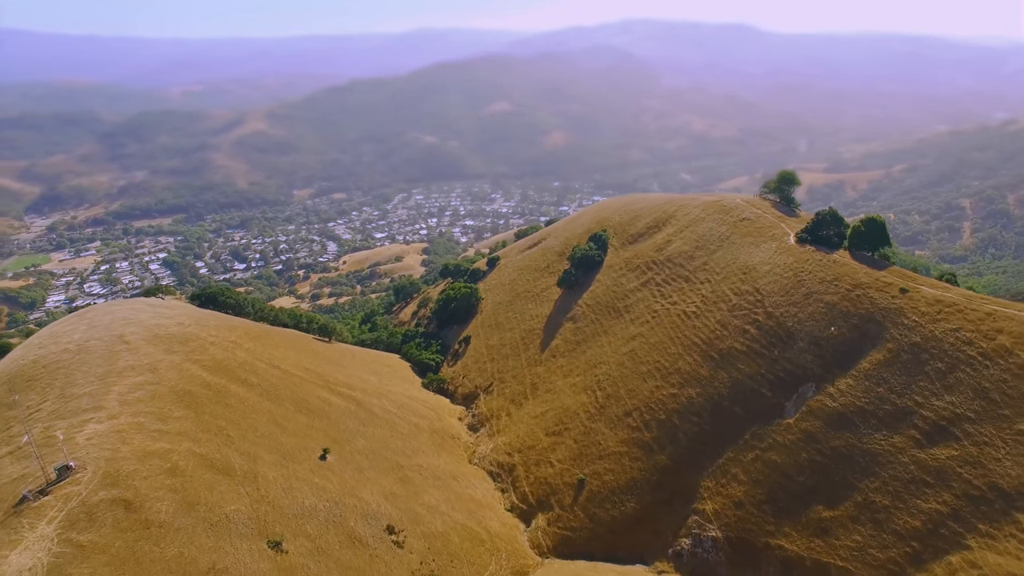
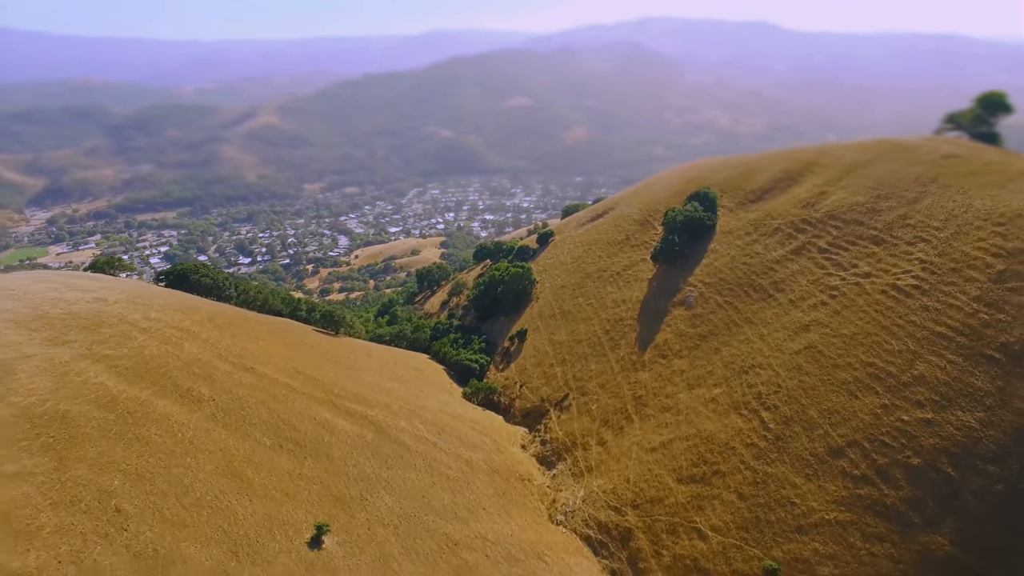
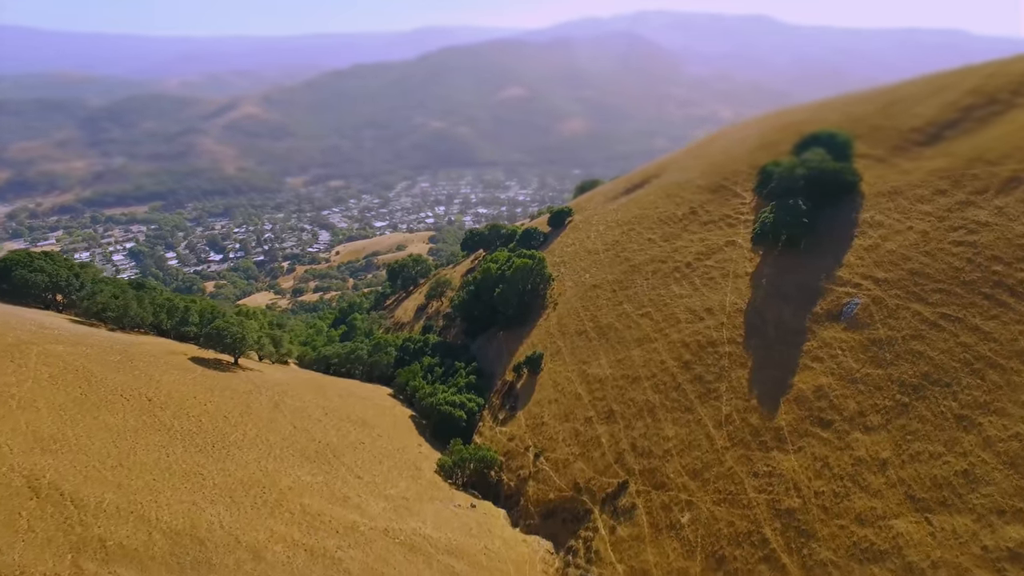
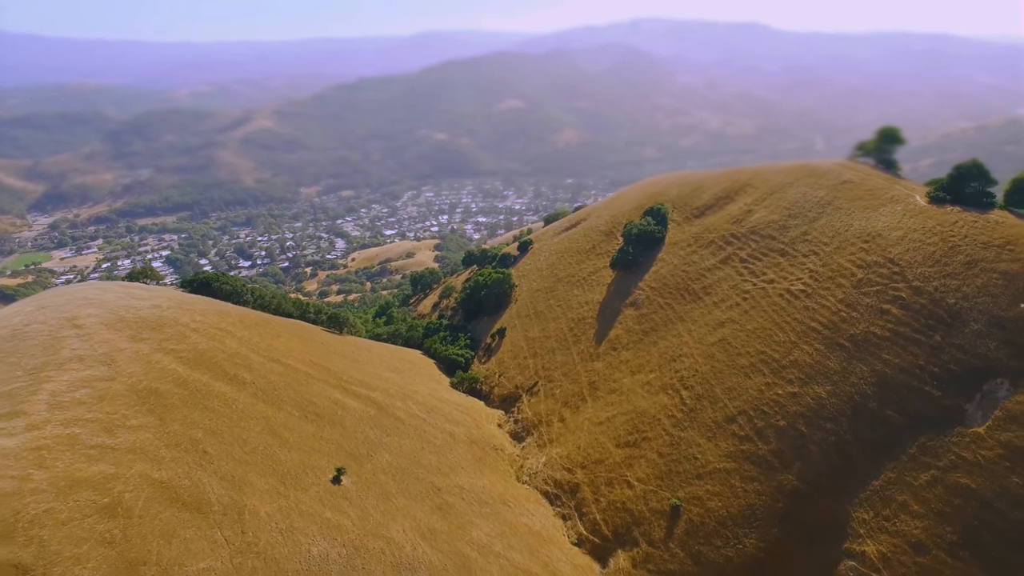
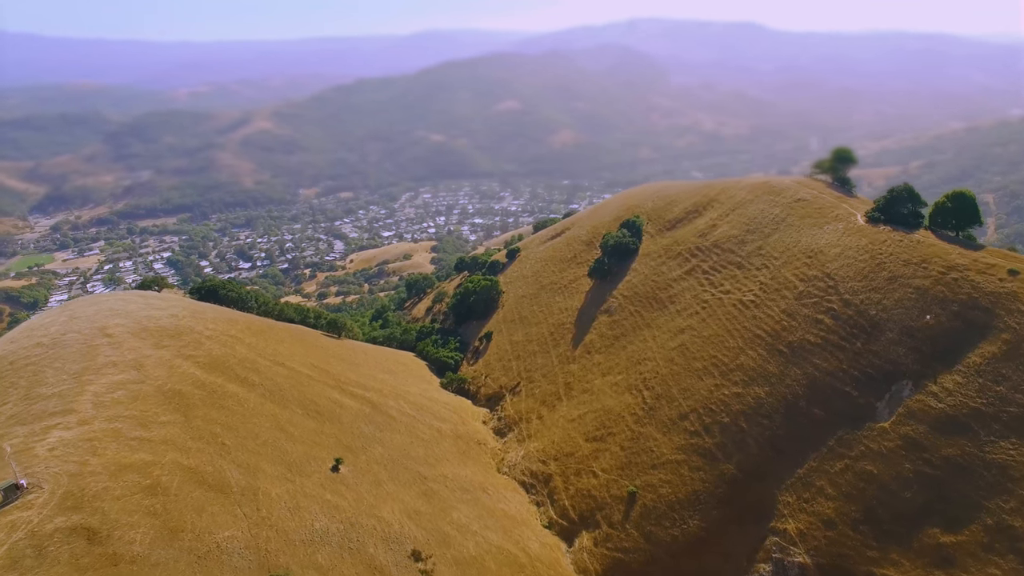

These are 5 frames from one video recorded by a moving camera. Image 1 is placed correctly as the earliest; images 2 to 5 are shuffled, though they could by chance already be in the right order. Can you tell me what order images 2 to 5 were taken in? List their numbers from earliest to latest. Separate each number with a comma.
5, 4, 2, 3
